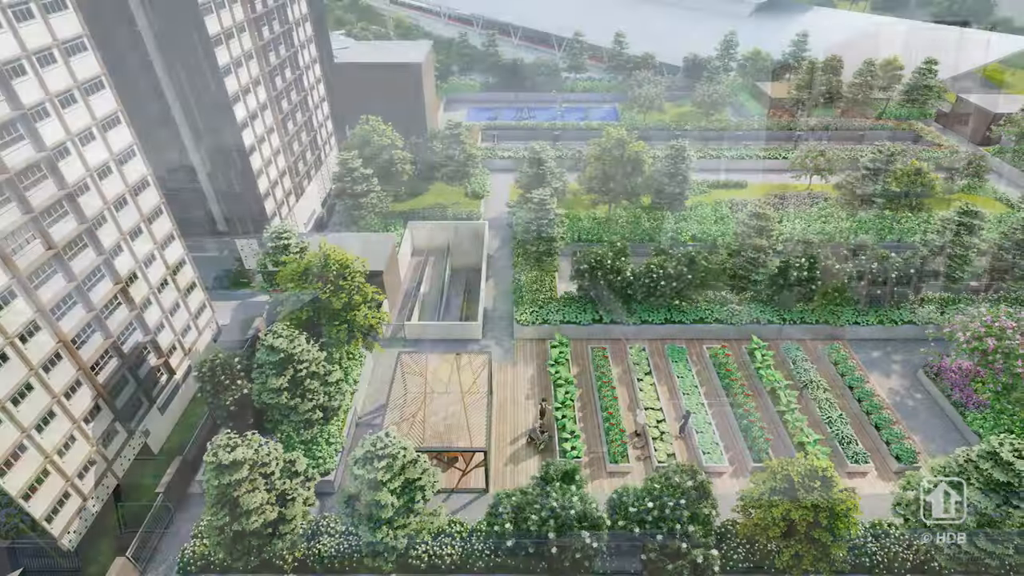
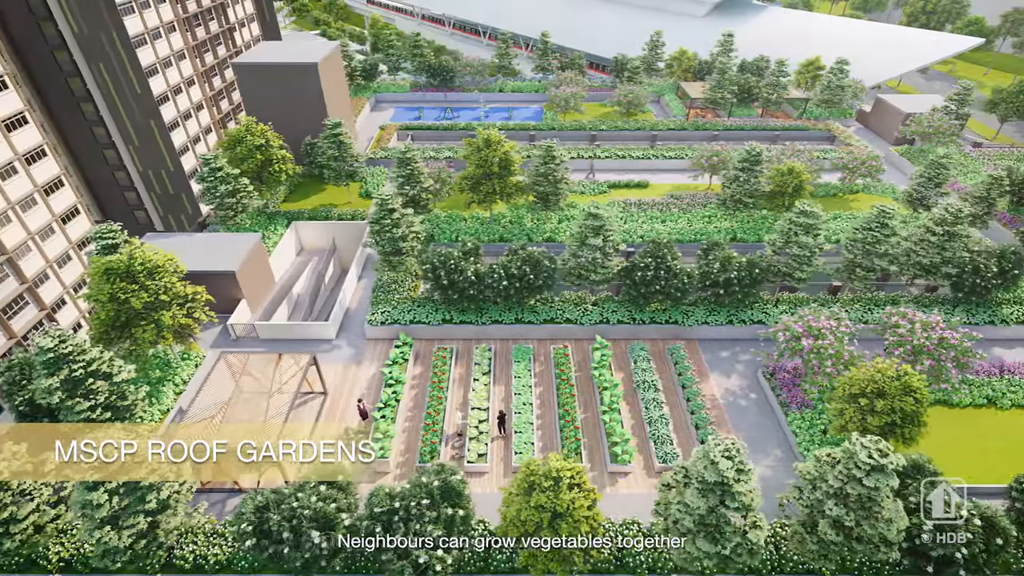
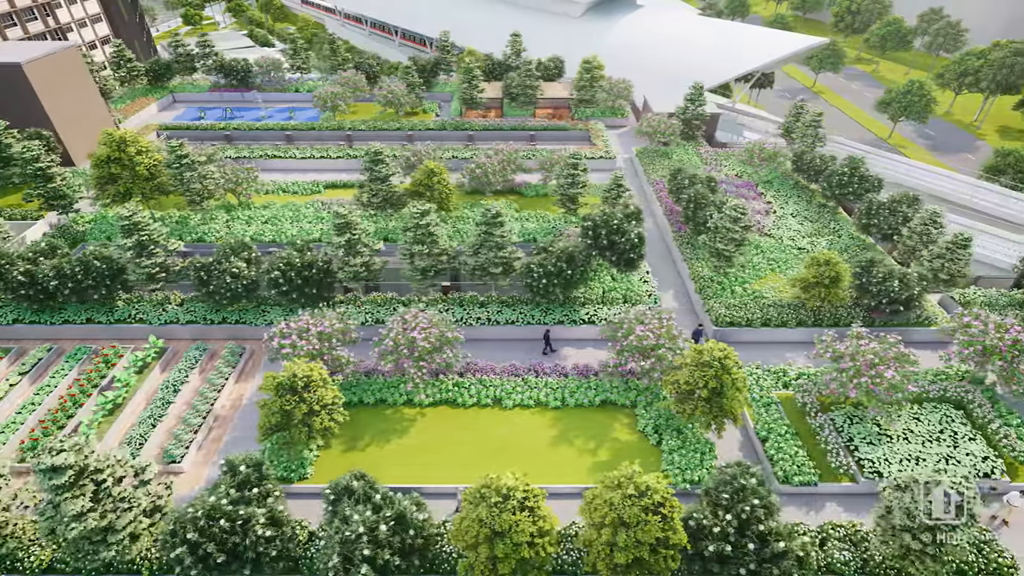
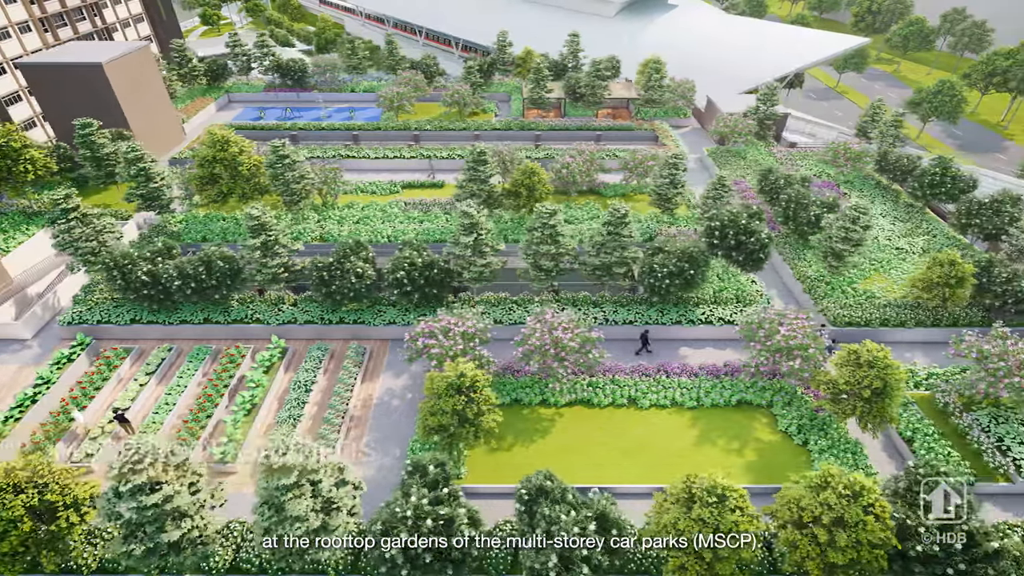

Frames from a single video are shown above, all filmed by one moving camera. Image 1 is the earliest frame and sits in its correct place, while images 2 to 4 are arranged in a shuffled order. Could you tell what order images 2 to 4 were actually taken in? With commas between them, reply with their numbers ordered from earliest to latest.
2, 4, 3
